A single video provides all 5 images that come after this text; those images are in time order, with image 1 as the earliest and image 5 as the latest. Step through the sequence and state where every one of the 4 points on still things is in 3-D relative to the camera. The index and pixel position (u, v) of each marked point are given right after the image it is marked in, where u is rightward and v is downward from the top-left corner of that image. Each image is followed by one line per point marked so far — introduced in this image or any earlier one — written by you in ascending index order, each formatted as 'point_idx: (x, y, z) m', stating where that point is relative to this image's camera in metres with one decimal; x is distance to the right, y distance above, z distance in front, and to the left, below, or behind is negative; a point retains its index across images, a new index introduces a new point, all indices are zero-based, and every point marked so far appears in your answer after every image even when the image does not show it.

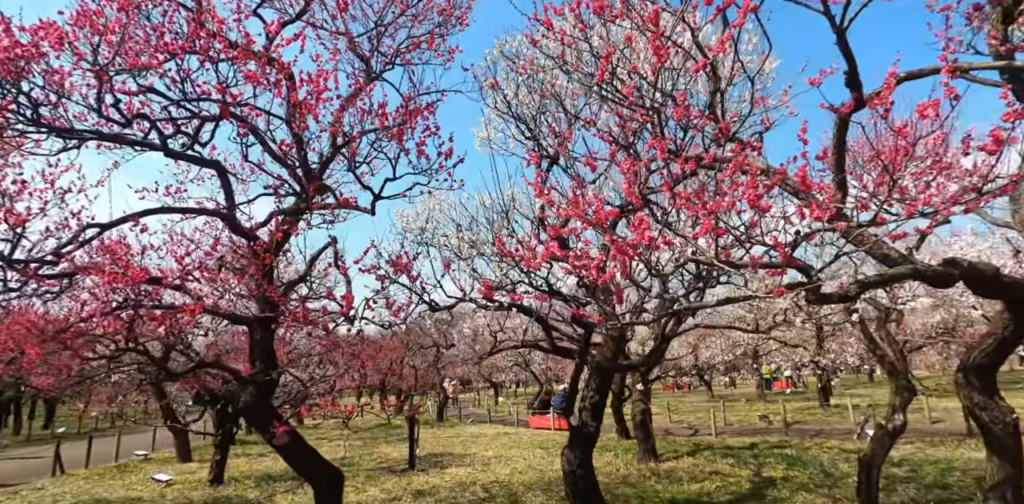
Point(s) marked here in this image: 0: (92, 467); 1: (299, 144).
0: (-11.6, -5.9, +15.3) m
1: (-3.0, +1.5, +7.8) m
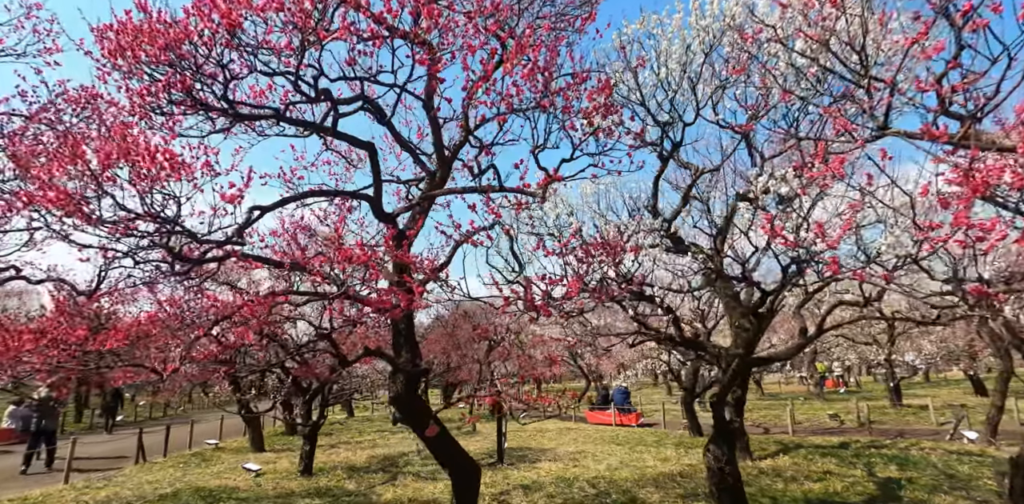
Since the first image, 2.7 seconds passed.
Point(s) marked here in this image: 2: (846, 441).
0: (-9.4, -5.6, +15.4) m
1: (-1.1, +1.7, +7.6) m
2: (+8.7, -4.9, +14.4) m
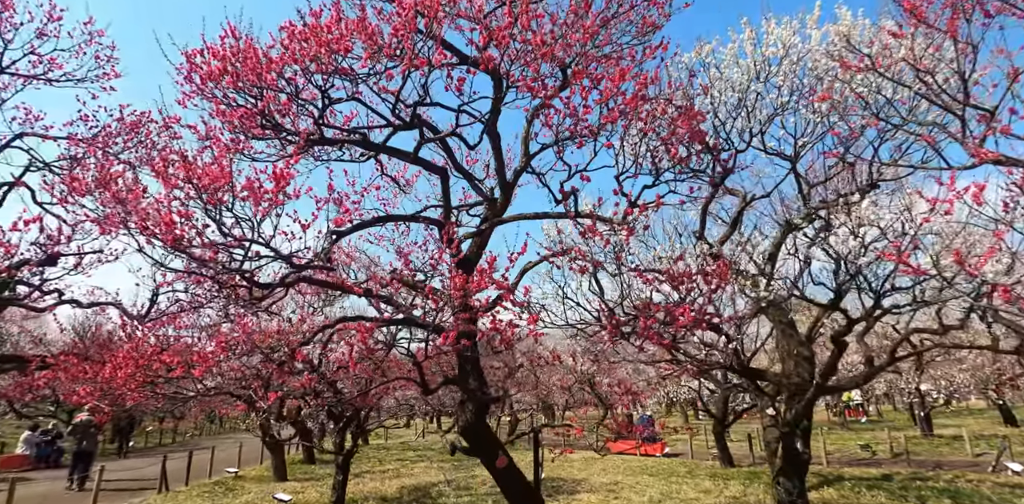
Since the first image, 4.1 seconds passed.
0: (-8.6, -6.3, +15.0) m
1: (-0.2, +1.3, +7.6) m
2: (+9.5, -5.6, +14.1) m
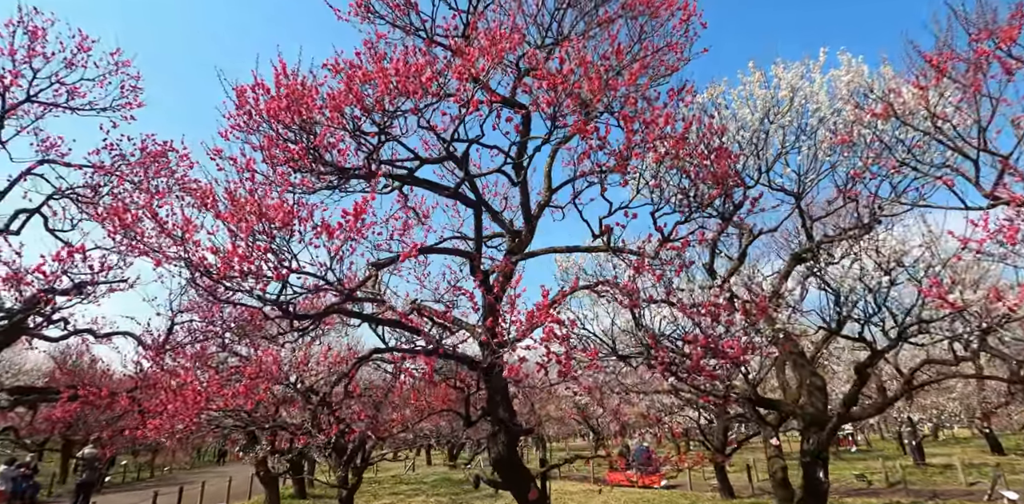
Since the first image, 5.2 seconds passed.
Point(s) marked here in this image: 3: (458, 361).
0: (-8.5, -7.0, +14.5) m
1: (+0.2, +0.9, +7.8) m
2: (+9.6, -6.4, +14.2) m
3: (-0.7, -1.4, +6.9) m
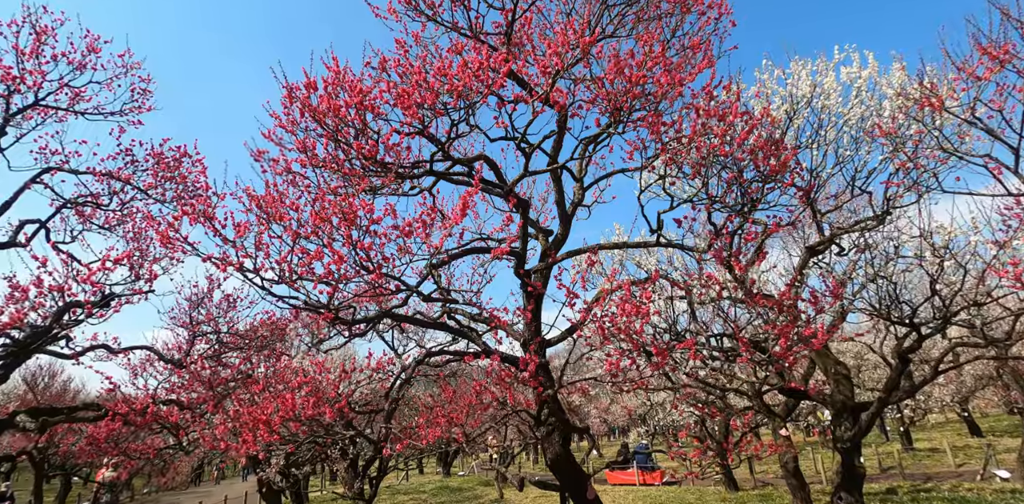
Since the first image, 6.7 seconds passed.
0: (-8.2, -7.3, +14.0) m
1: (+0.6, +0.9, +7.7) m
2: (+9.9, -6.2, +14.7) m
3: (-0.1, -1.3, +6.8) m
